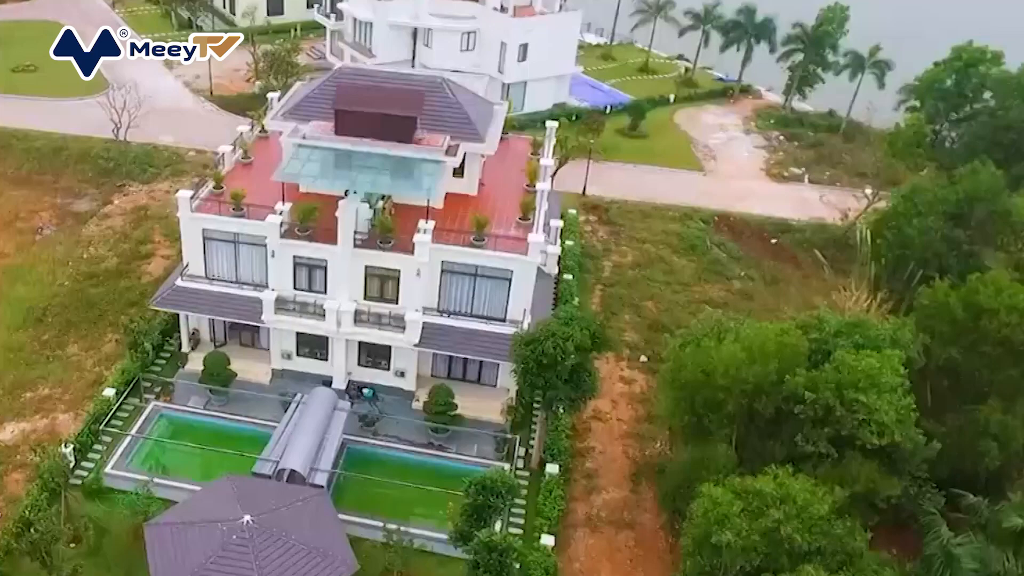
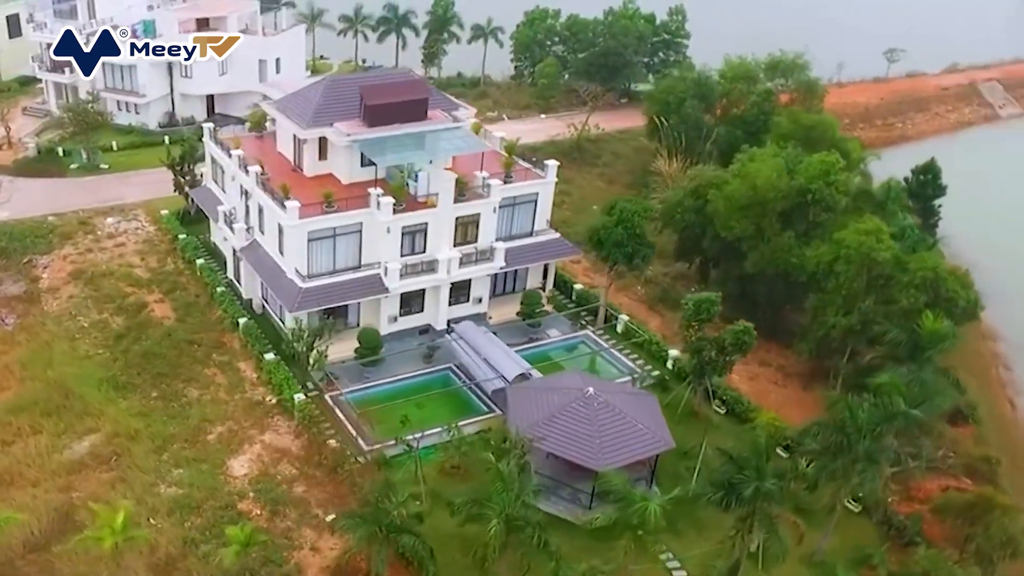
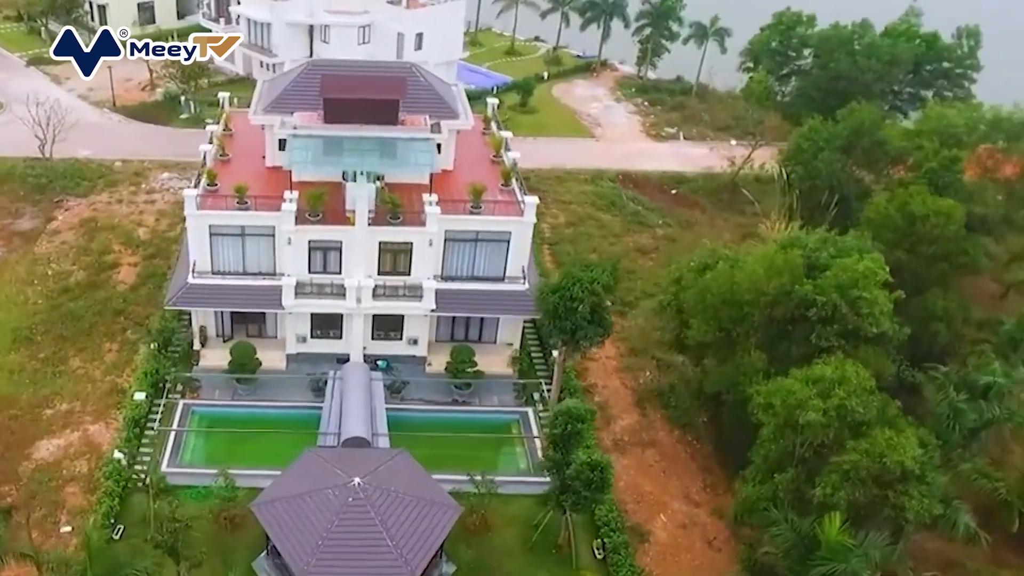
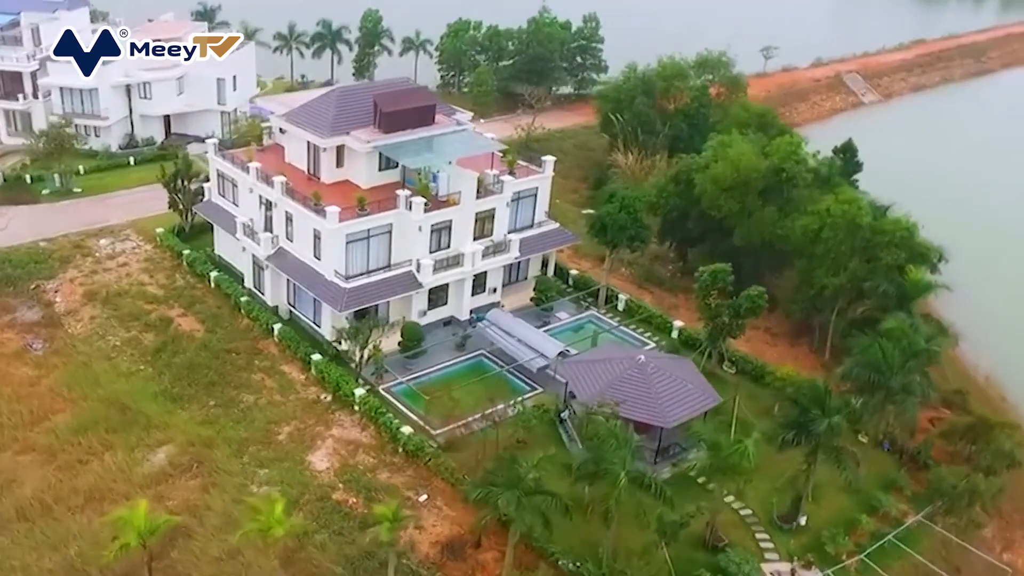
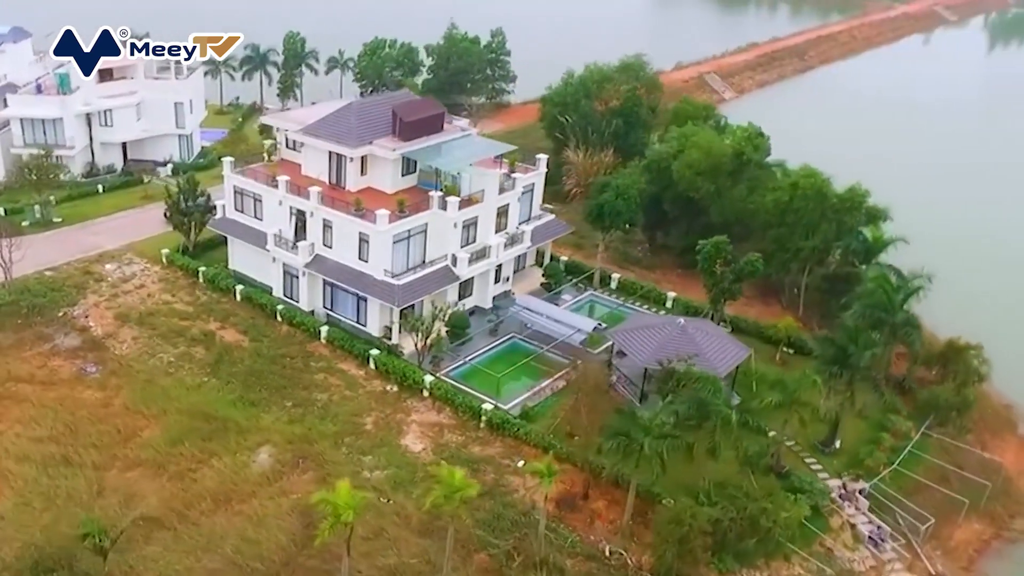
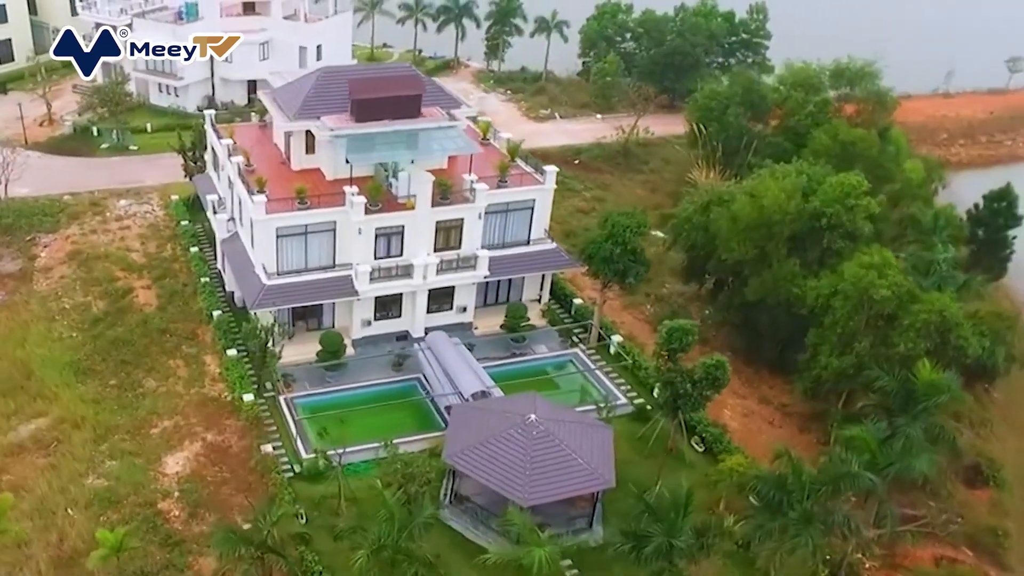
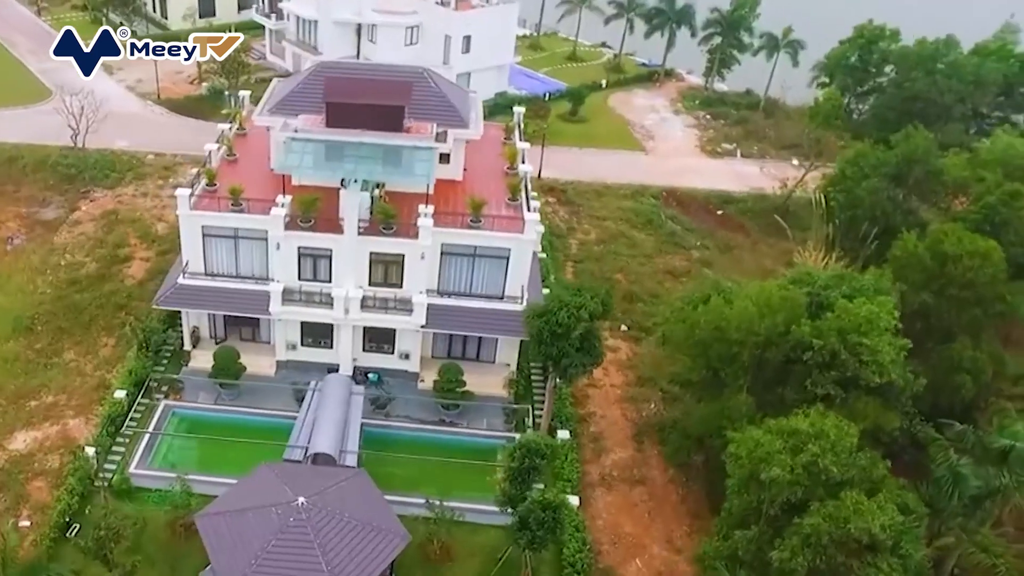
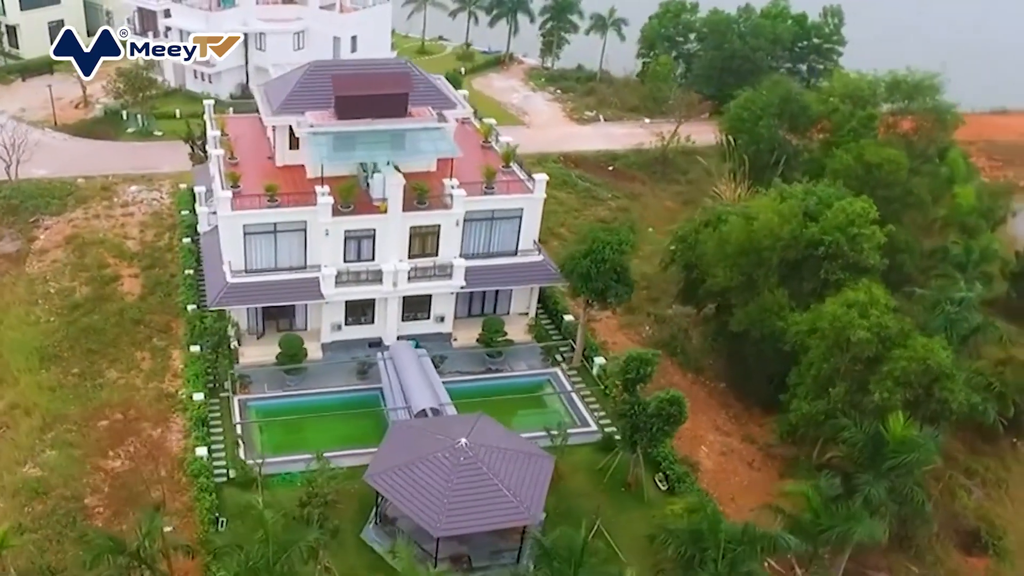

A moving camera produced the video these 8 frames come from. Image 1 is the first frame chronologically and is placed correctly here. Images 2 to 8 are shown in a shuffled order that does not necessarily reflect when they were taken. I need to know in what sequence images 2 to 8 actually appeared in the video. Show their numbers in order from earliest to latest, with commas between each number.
7, 3, 8, 6, 2, 4, 5
